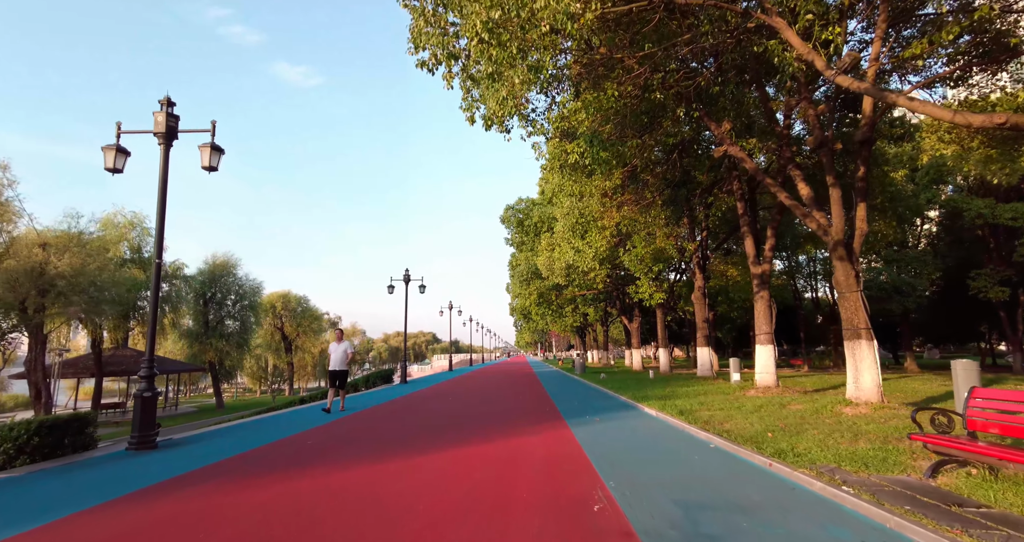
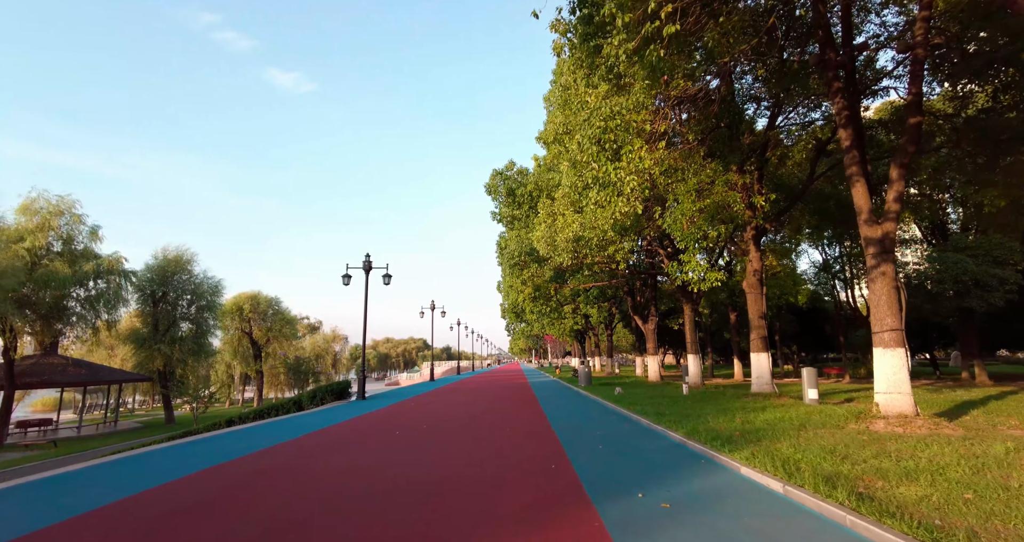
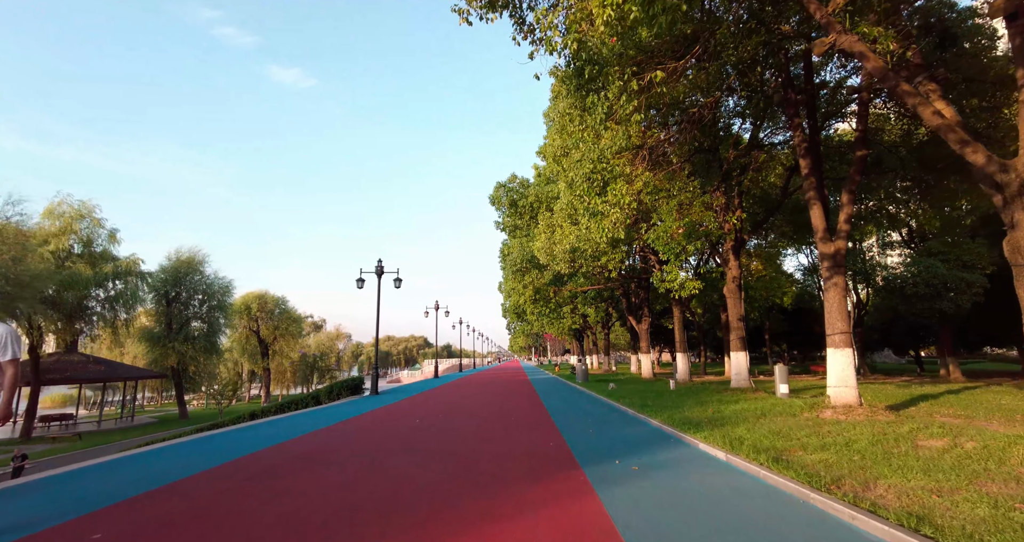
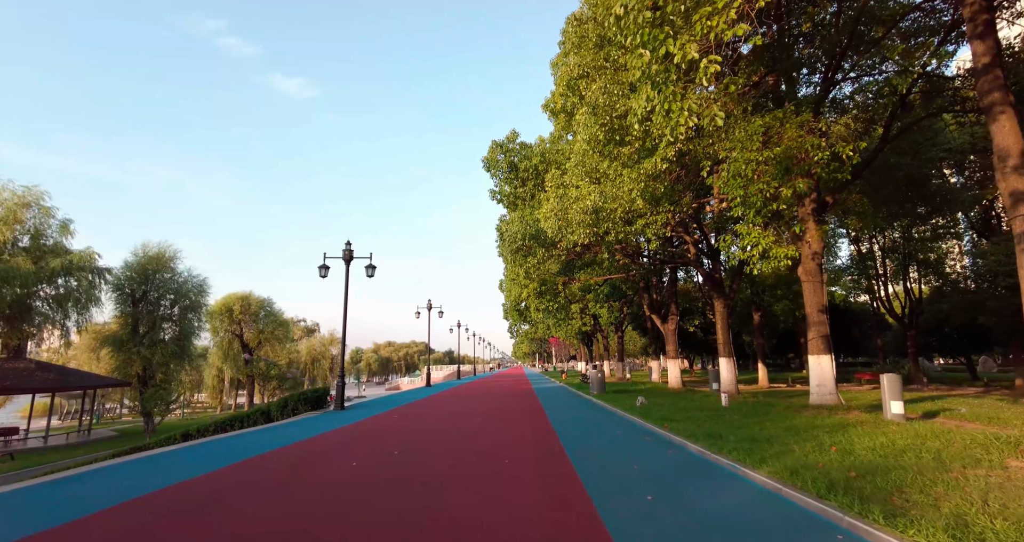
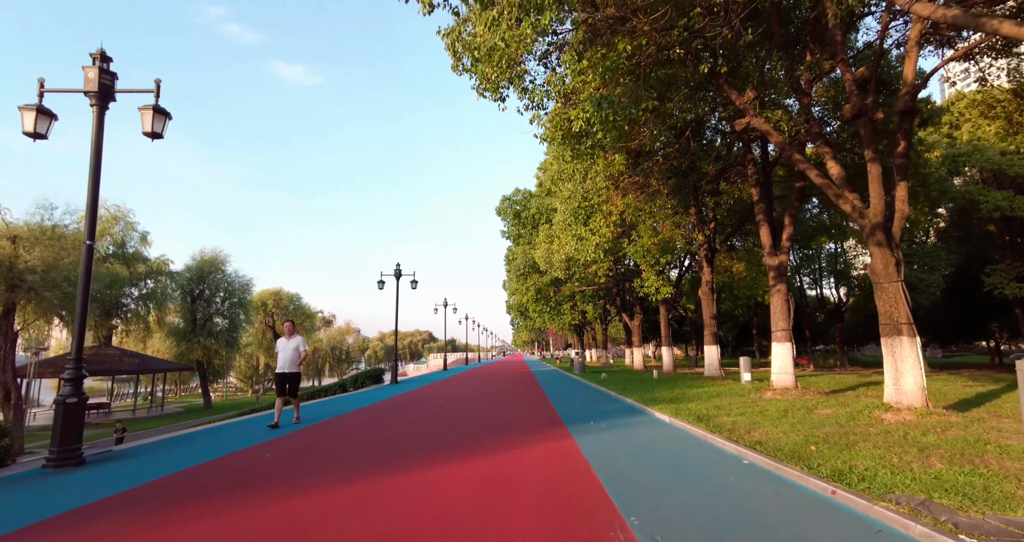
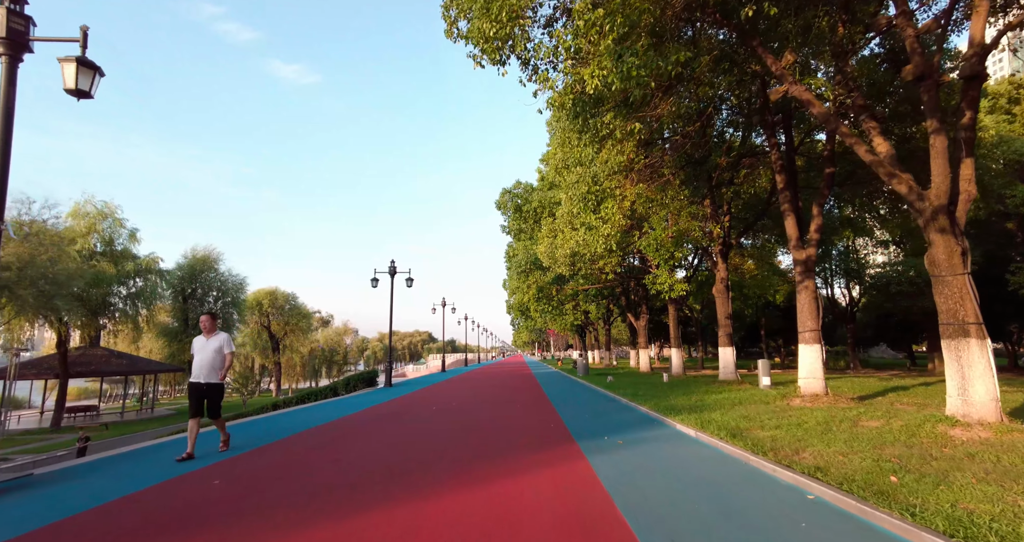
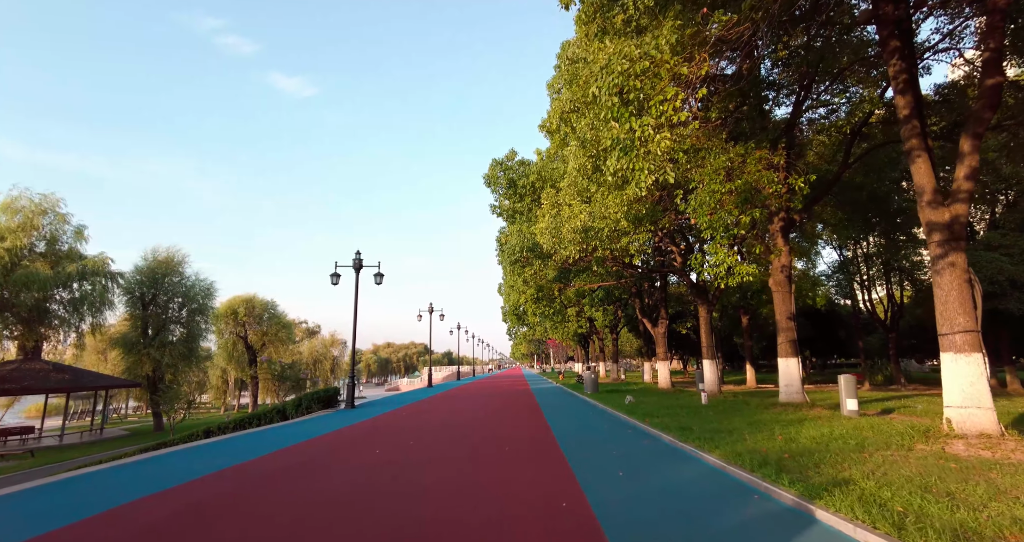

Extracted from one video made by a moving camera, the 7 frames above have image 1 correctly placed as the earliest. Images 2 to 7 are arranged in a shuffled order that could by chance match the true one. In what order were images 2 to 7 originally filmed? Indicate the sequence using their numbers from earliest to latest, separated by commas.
5, 6, 3, 2, 7, 4
